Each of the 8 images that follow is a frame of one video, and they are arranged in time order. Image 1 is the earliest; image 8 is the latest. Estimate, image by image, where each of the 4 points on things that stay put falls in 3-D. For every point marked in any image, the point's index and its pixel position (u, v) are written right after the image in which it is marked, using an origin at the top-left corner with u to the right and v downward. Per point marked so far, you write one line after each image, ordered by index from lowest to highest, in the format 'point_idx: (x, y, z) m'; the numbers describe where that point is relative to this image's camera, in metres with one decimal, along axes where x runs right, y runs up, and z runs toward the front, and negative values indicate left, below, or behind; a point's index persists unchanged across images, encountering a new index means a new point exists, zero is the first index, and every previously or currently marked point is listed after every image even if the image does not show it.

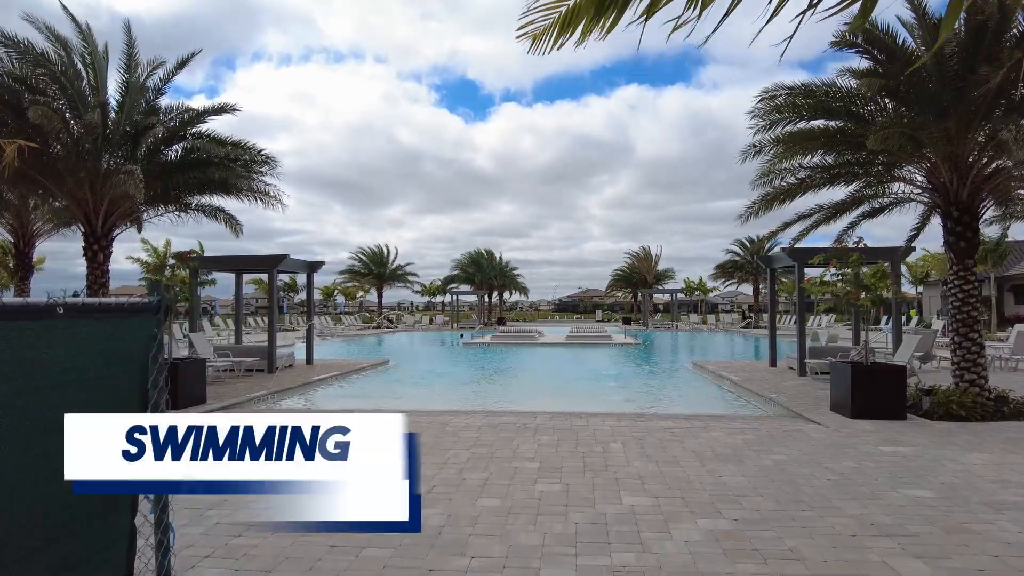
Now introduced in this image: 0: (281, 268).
0: (-5.2, +0.4, +15.0) m
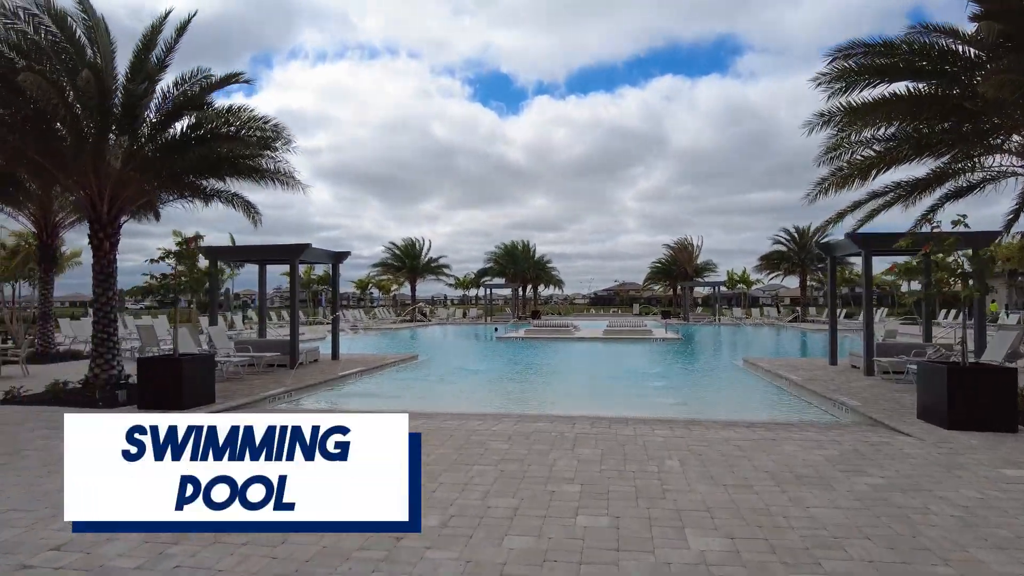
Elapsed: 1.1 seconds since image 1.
0: (-4.5, +0.6, +14.2) m
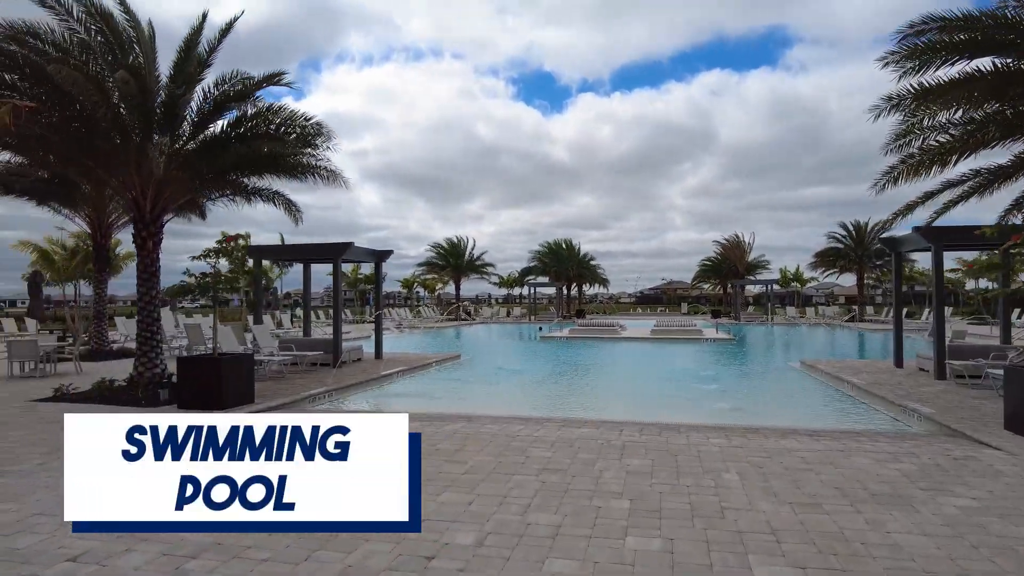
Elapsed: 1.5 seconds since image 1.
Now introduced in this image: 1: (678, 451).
0: (-3.6, +0.6, +14.2) m
1: (+1.4, -1.4, +5.5) m
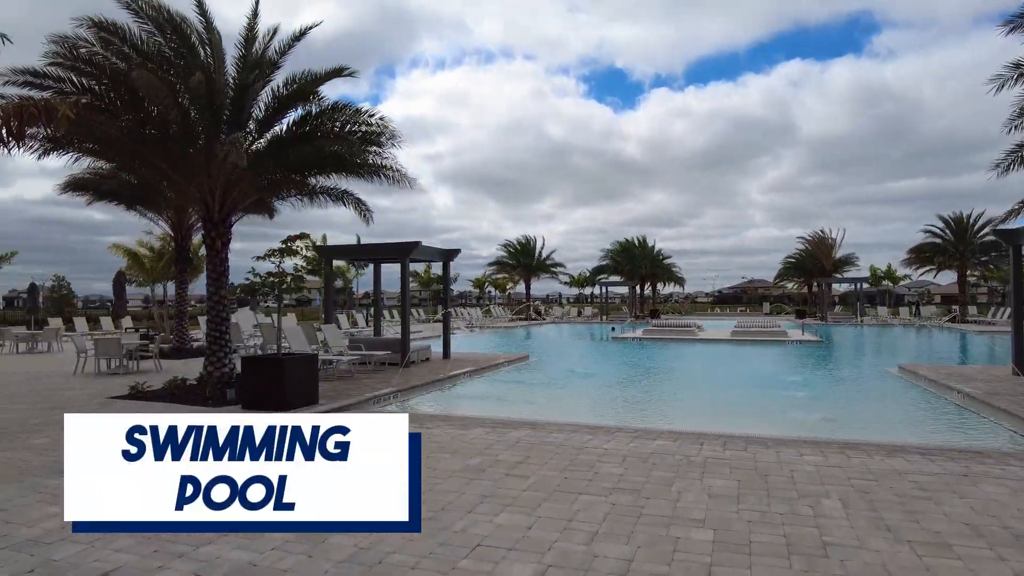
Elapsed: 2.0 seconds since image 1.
0: (-2.1, +0.7, +14.0) m
1: (+1.9, -1.4, +4.9) m
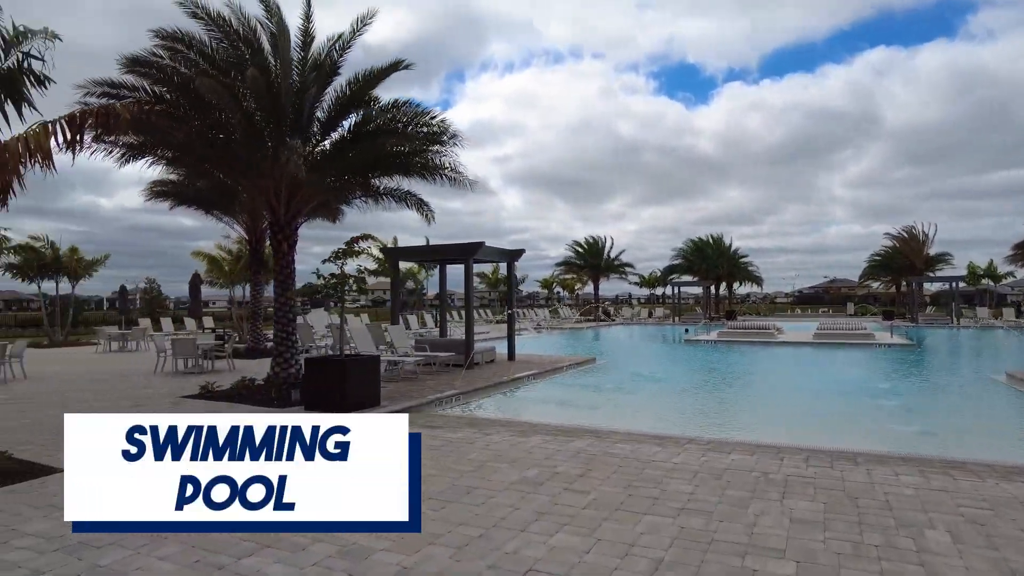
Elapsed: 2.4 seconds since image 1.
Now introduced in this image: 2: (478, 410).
0: (-0.7, +0.6, +13.9) m
1: (+2.3, -1.4, +4.3) m
2: (-0.4, -1.6, +8.7) m
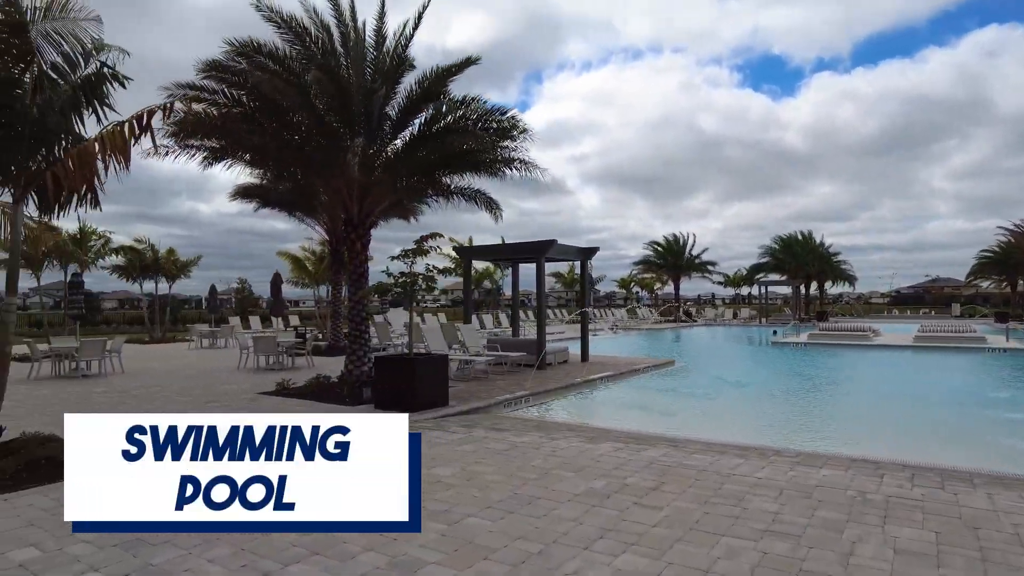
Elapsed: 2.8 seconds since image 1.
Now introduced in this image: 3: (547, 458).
0: (+0.8, +0.7, +13.6) m
1: (+2.7, -1.3, +3.8) m
2: (+0.5, -1.6, +8.4) m
3: (+0.3, -1.4, +5.4) m
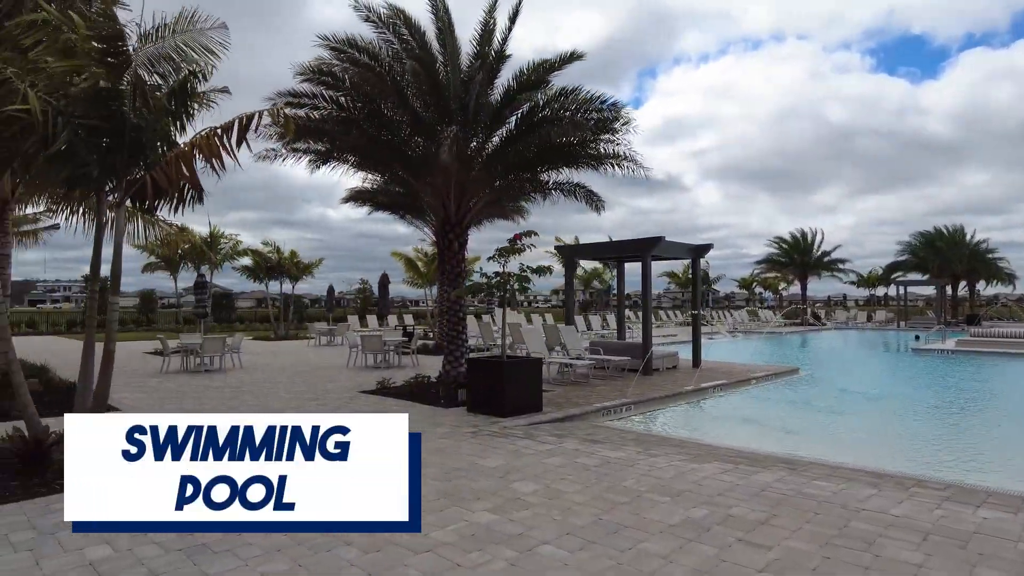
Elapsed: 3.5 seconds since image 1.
0: (+2.9, +0.7, +12.8) m
1: (+3.0, -1.3, +2.8) m
2: (+1.7, -1.6, +7.8) m
3: (+1.0, -1.4, +4.8) m
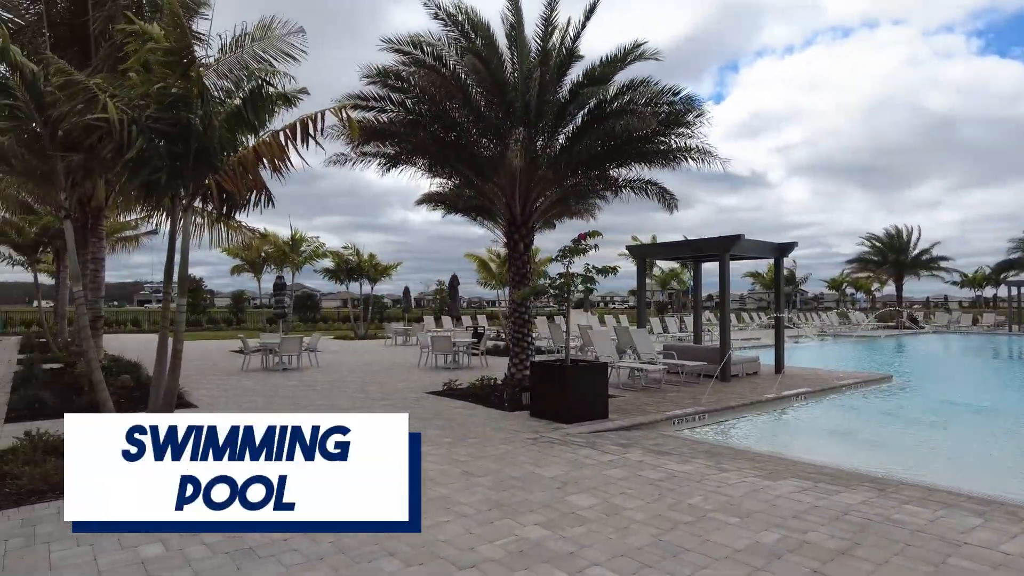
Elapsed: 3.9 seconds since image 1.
0: (+4.2, +0.6, +12.2) m
1: (+3.2, -1.3, +2.3) m
2: (+2.4, -1.6, +7.4) m
3: (+1.3, -1.4, +4.5) m
